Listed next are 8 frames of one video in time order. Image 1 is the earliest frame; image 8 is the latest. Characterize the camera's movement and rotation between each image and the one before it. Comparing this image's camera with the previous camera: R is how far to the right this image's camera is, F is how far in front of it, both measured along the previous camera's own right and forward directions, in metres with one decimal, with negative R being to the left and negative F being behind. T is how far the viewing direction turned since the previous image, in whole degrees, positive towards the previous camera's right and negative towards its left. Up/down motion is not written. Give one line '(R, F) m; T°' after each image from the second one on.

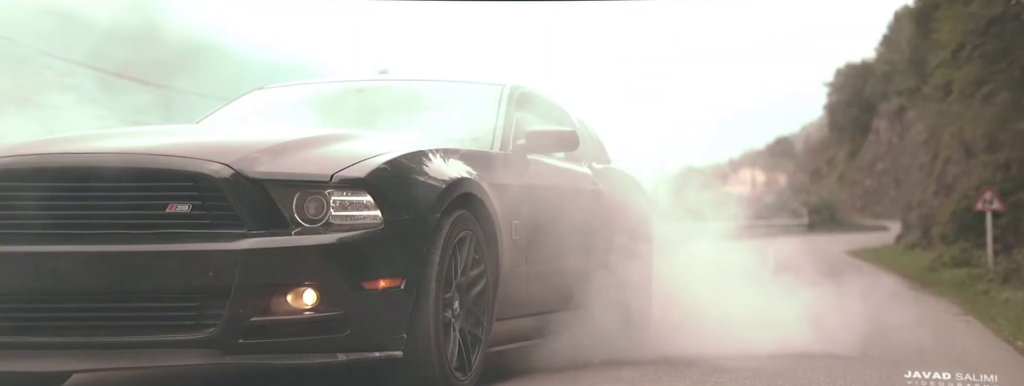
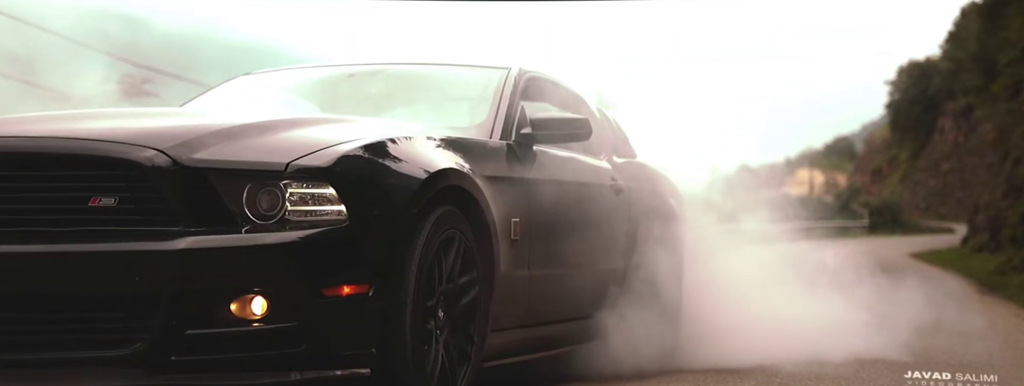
(+0.2, +0.4) m; -4°
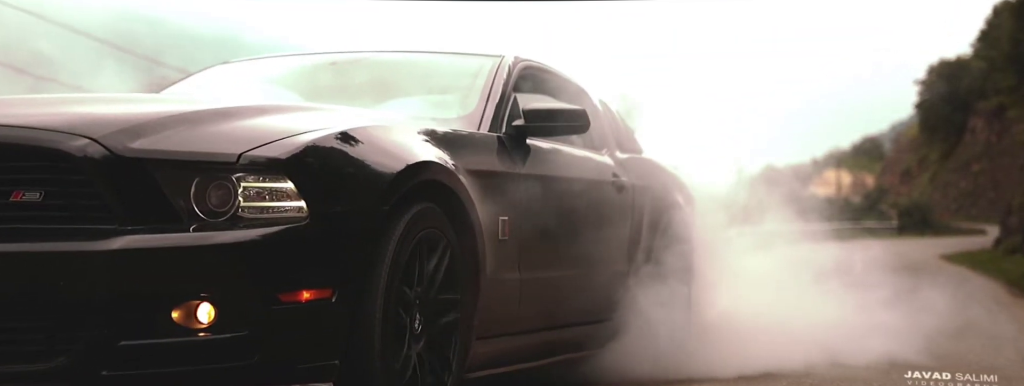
(+0.1, +0.3) m; -2°
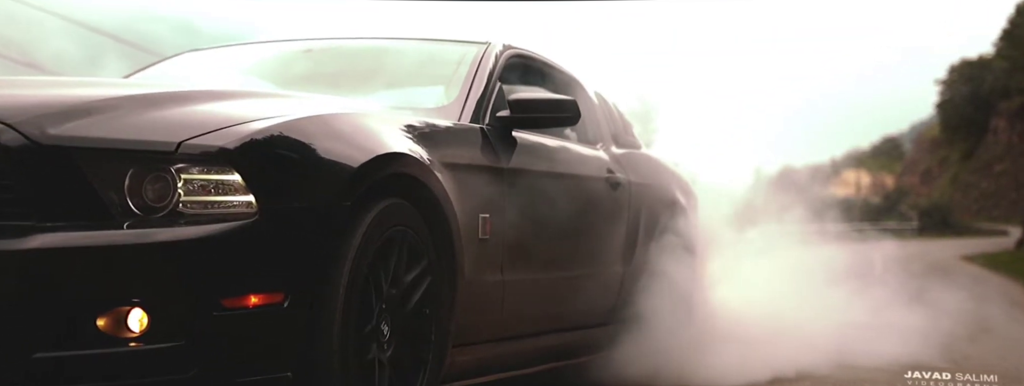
(+0.1, +0.2) m; -1°
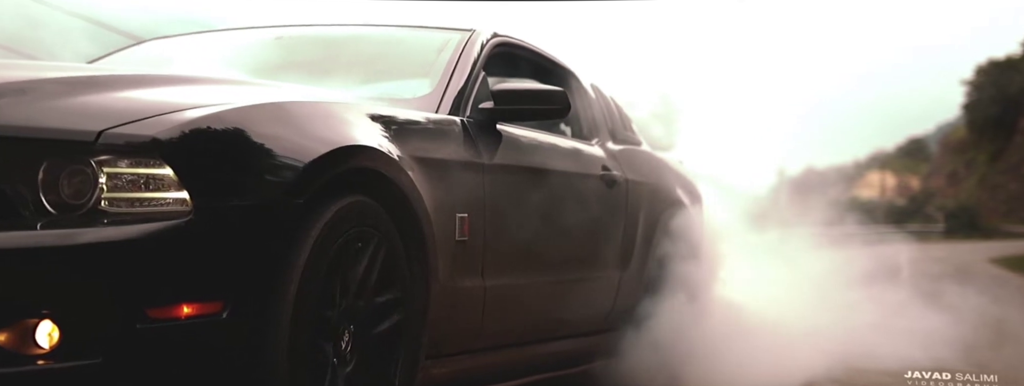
(+0.1, +0.3) m; -1°
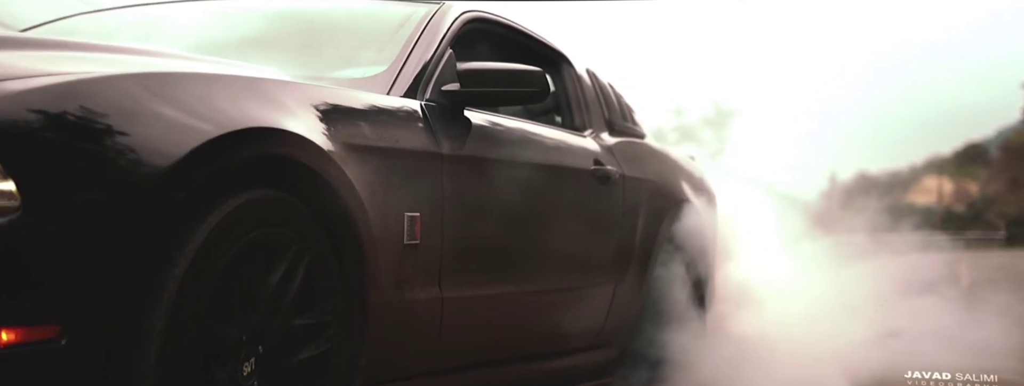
(+0.2, +0.4) m; -3°
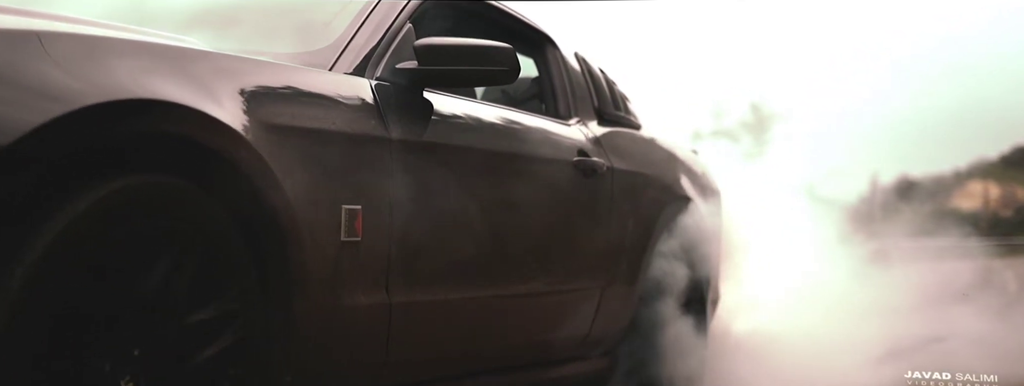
(+0.2, +0.3) m; -2°
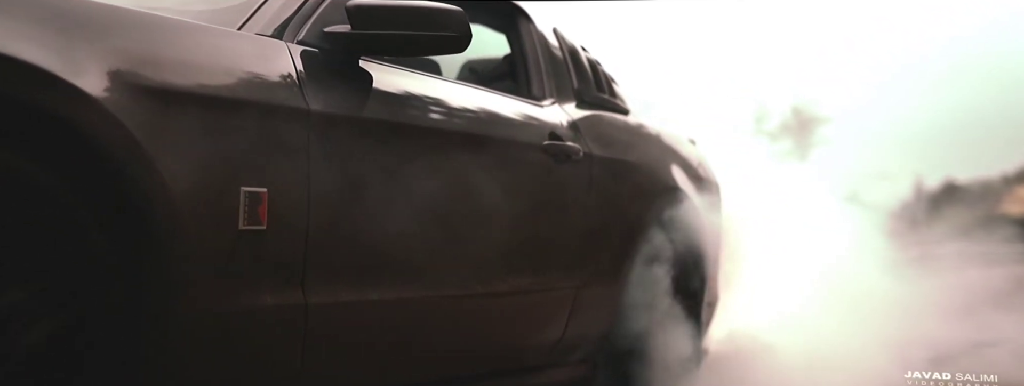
(+0.2, +0.3) m; -3°
